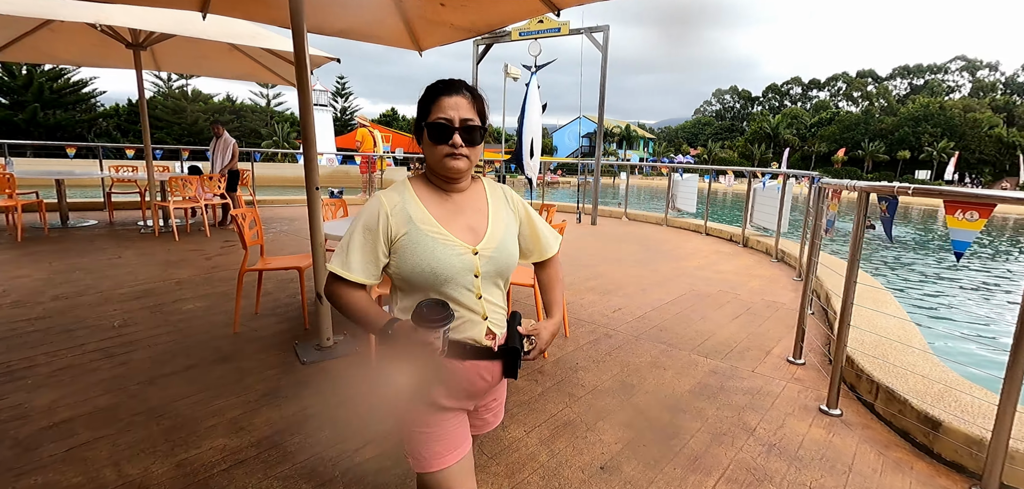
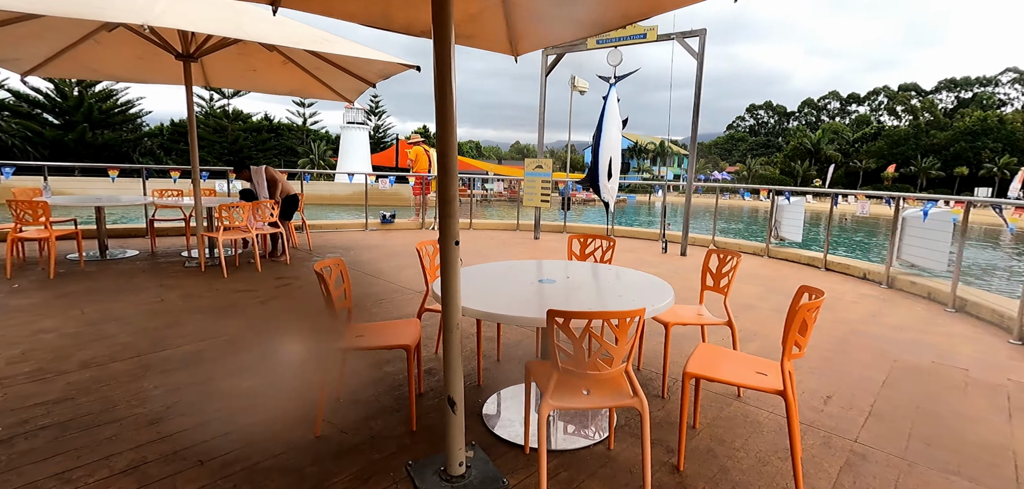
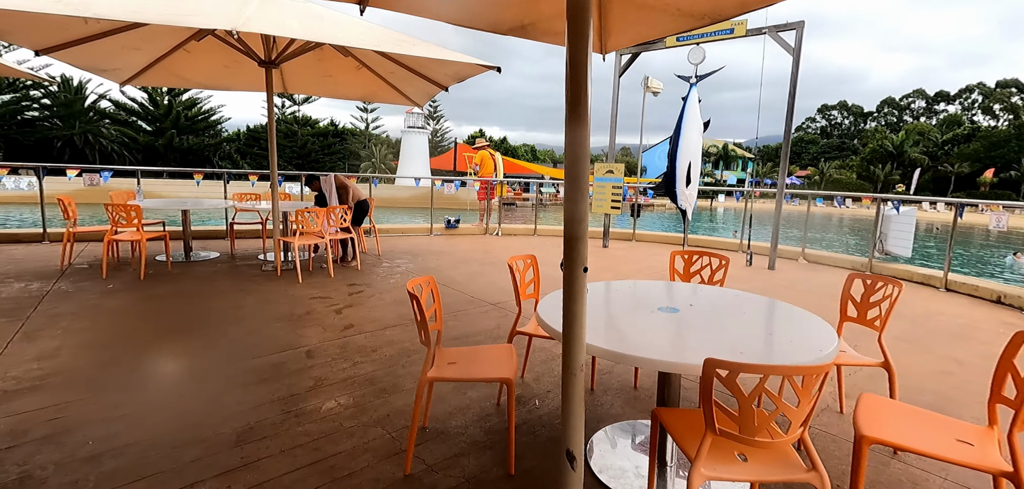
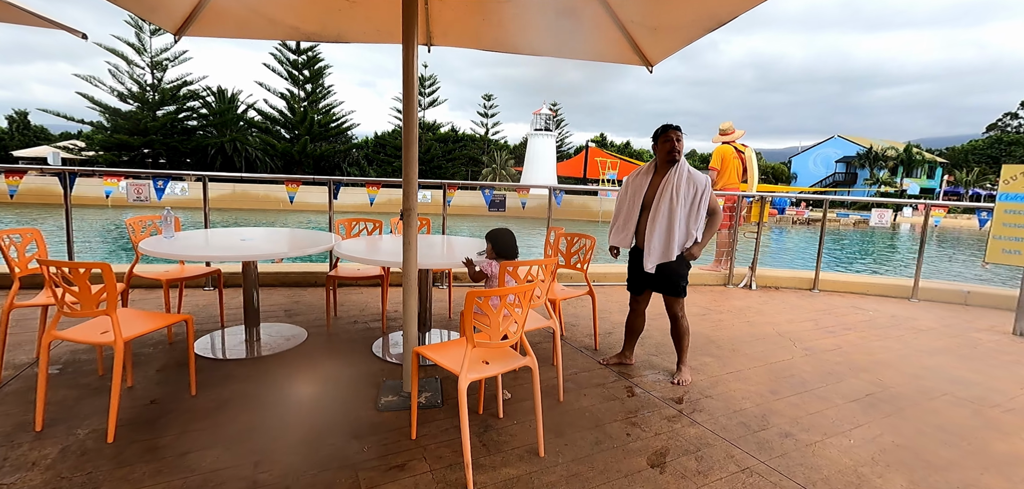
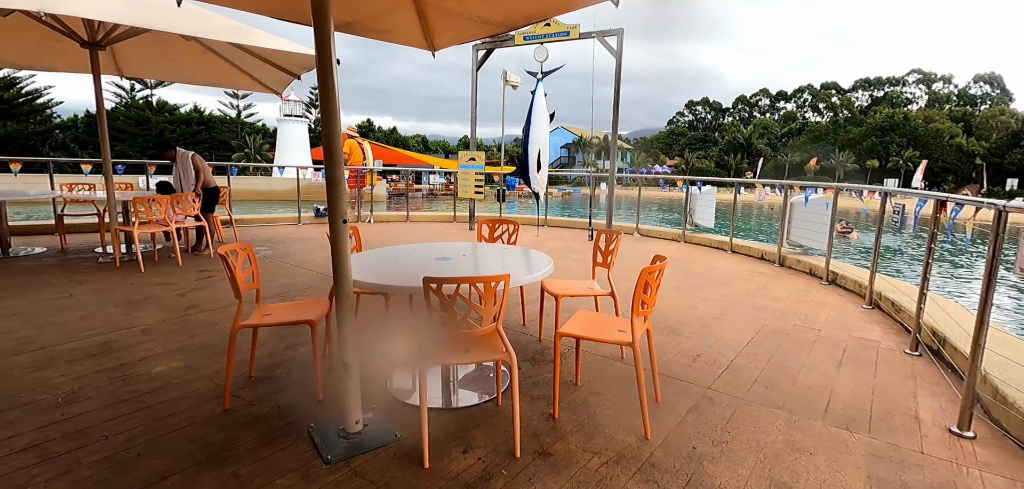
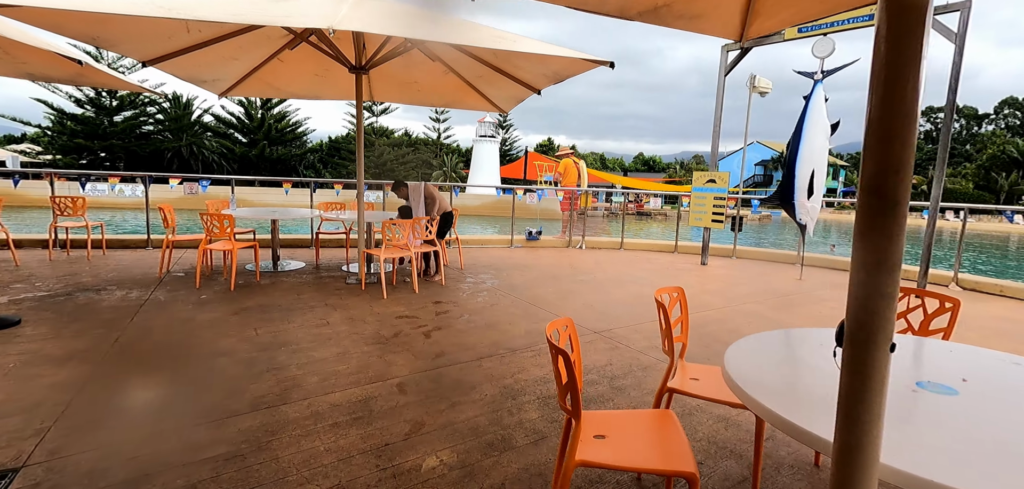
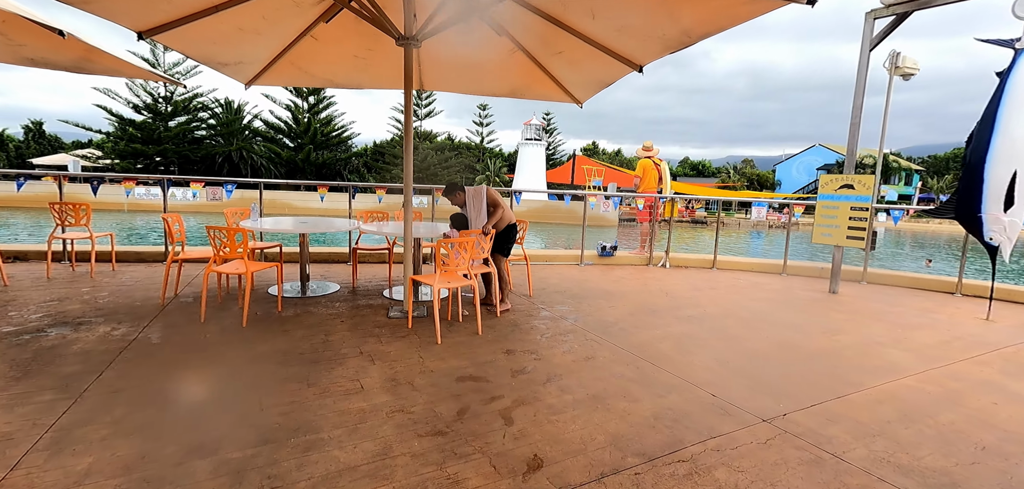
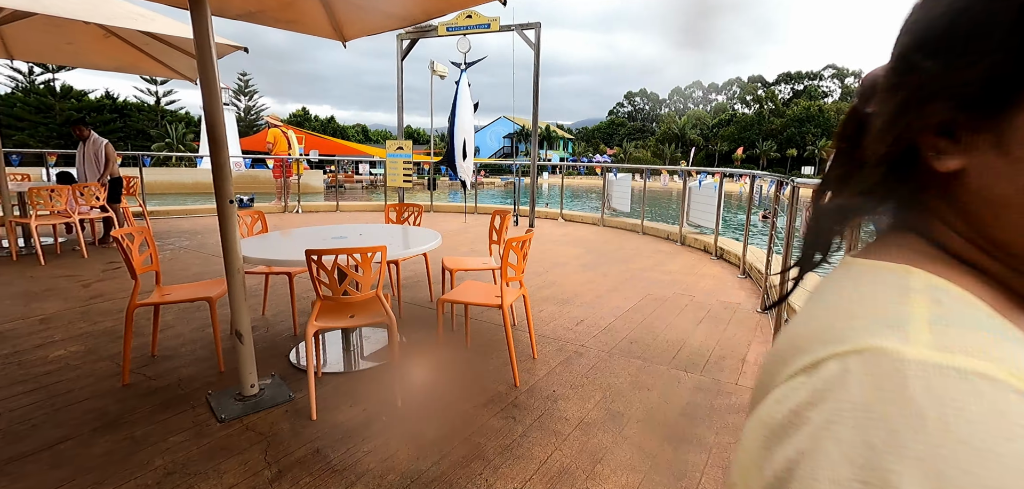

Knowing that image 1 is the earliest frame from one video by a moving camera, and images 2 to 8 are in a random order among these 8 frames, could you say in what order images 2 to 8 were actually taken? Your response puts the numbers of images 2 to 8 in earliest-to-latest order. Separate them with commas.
8, 5, 2, 3, 6, 7, 4
